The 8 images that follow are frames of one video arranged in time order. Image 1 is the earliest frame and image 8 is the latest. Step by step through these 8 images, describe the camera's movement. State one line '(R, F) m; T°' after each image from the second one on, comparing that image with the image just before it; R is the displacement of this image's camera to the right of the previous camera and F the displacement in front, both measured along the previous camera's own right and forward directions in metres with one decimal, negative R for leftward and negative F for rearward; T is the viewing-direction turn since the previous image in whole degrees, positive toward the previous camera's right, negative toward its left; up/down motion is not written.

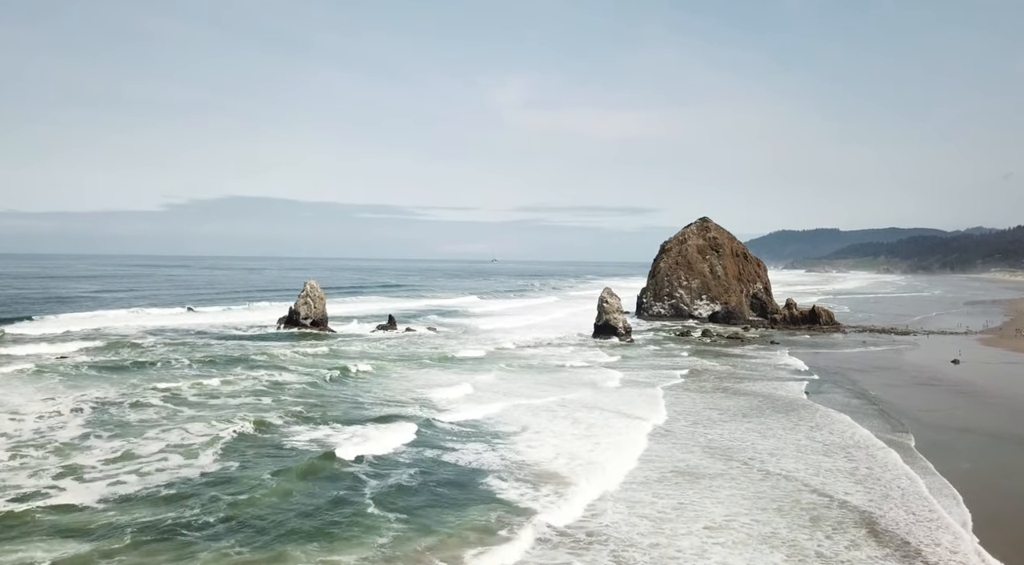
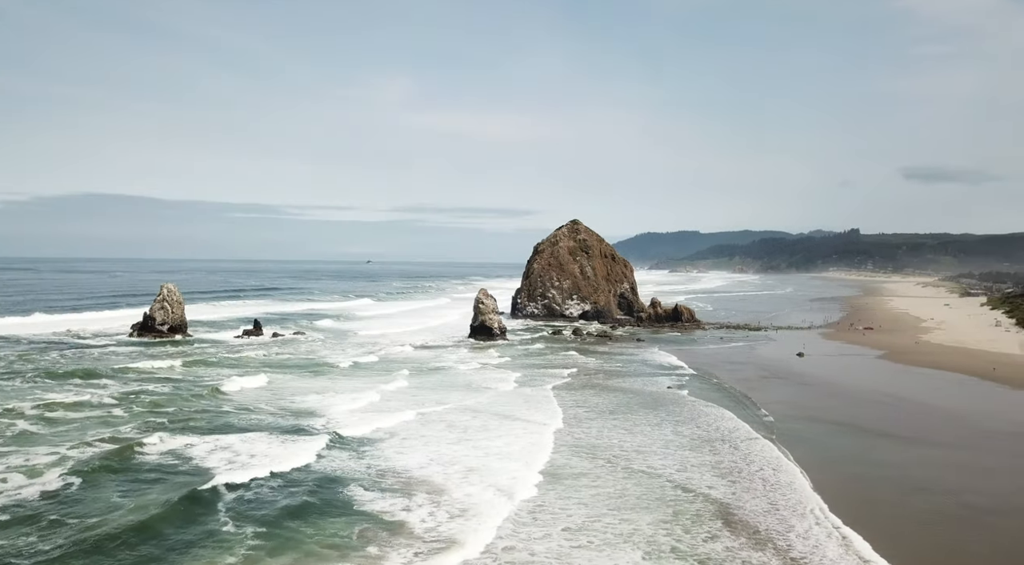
(+1.2, +0.2) m; +8°
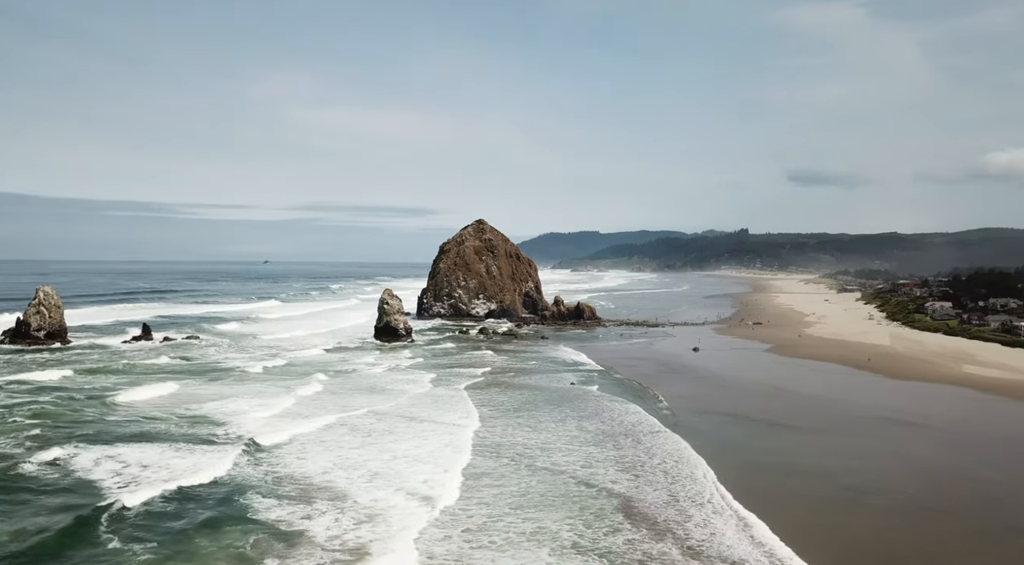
(+0.5, 0.0) m; +7°
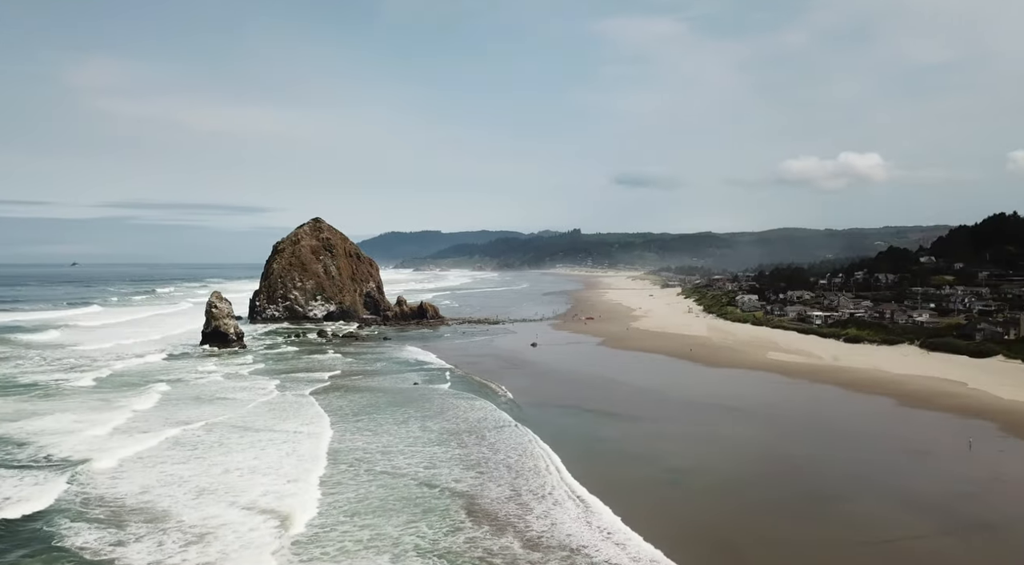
(+0.7, 0.0) m; +11°
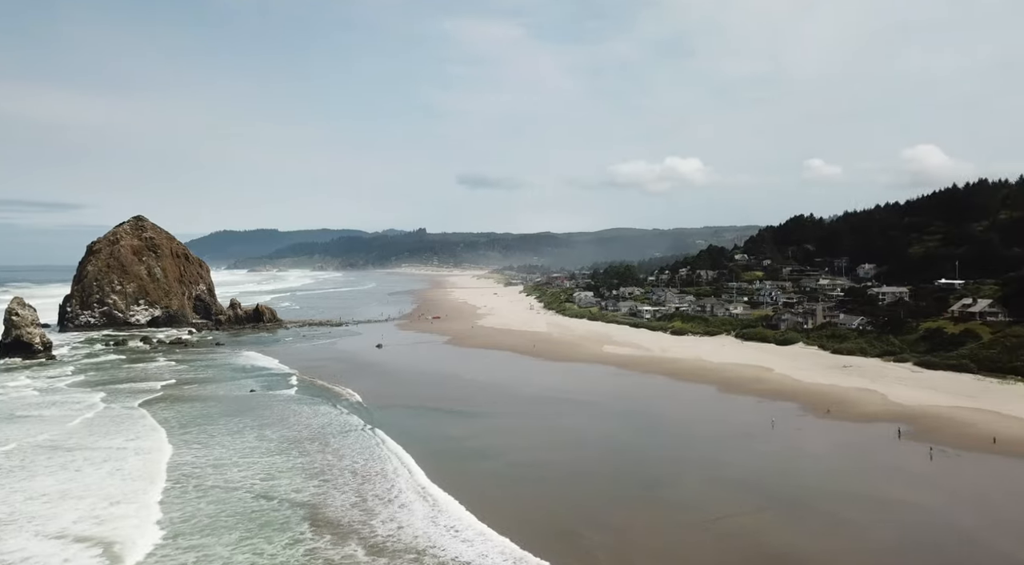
(+0.6, -0.1) m; +11°
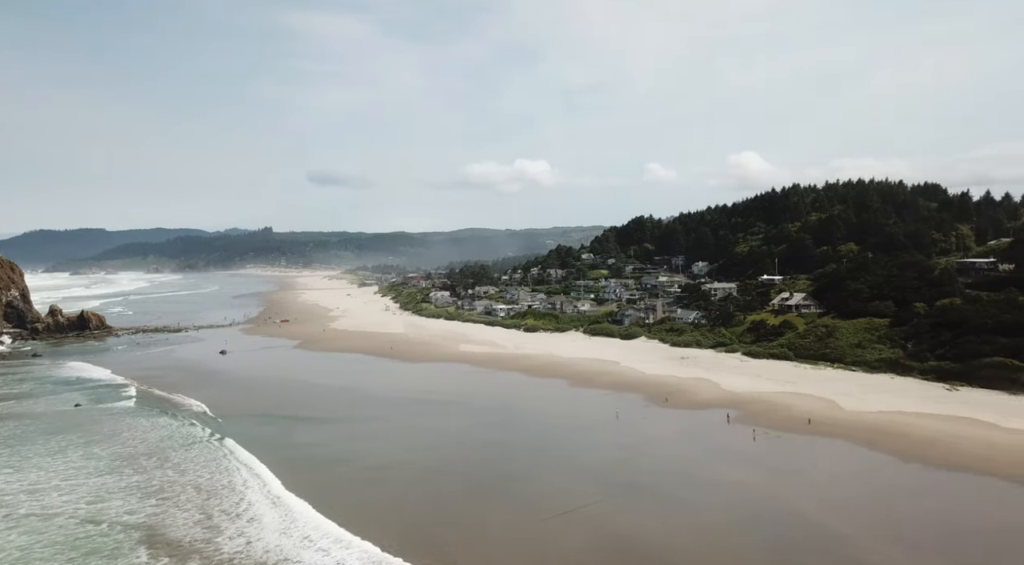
(0.0, -0.2) m; +12°
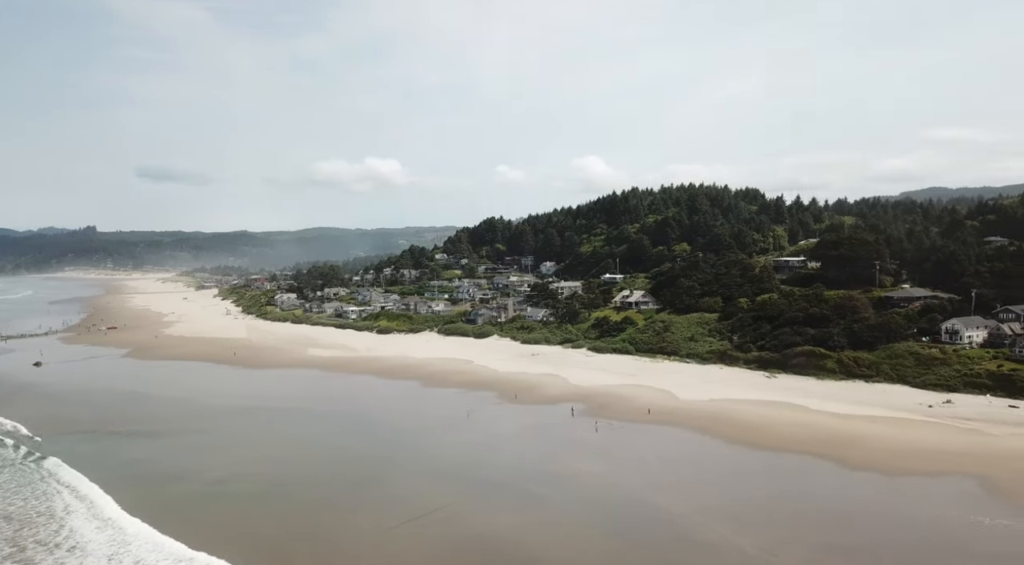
(-0.1, -0.3) m; +13°
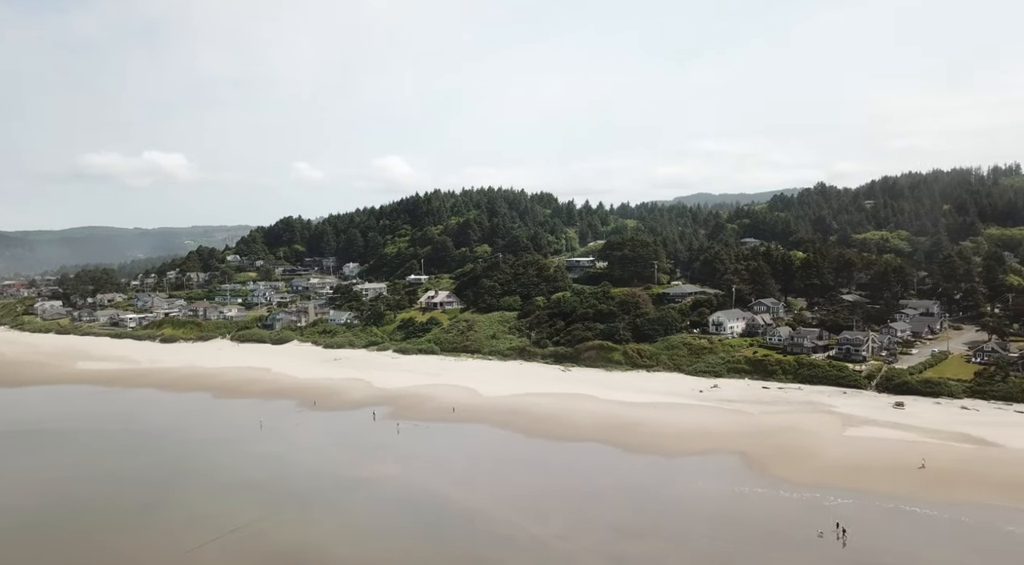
(+0.5, -0.2) m; +16°
